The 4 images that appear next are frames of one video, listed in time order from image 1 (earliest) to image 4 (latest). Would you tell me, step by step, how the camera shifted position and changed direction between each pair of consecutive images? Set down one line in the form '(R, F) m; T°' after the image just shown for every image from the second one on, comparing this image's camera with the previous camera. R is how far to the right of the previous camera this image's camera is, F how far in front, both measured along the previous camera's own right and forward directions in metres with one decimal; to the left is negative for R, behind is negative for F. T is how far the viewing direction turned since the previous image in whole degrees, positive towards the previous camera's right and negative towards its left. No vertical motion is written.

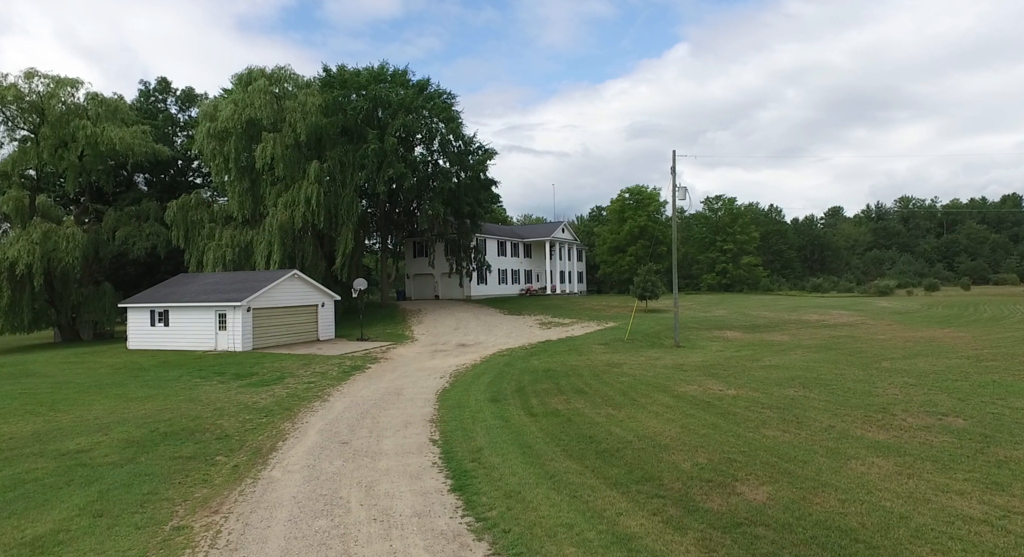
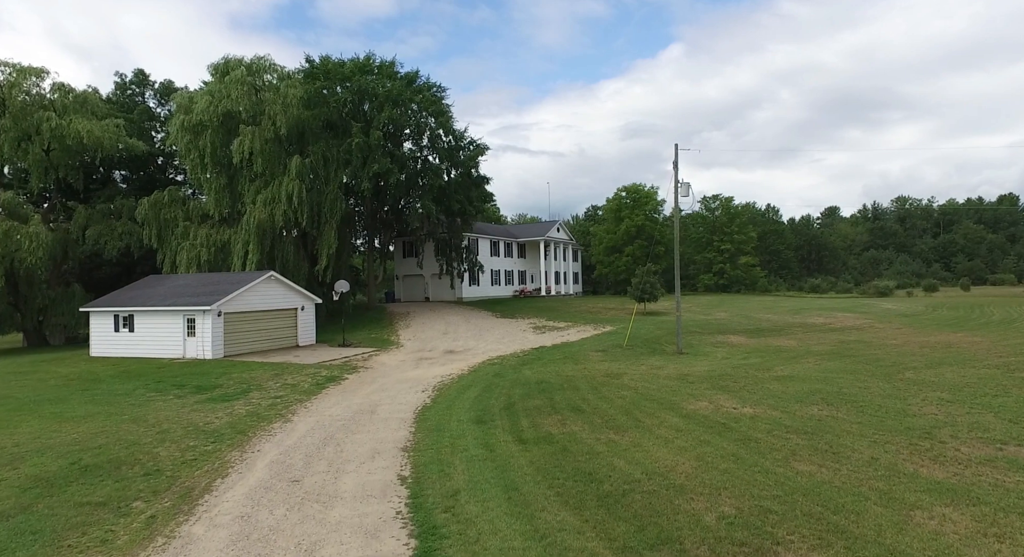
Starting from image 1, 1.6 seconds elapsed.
(+0.1, +1.4) m; 0°
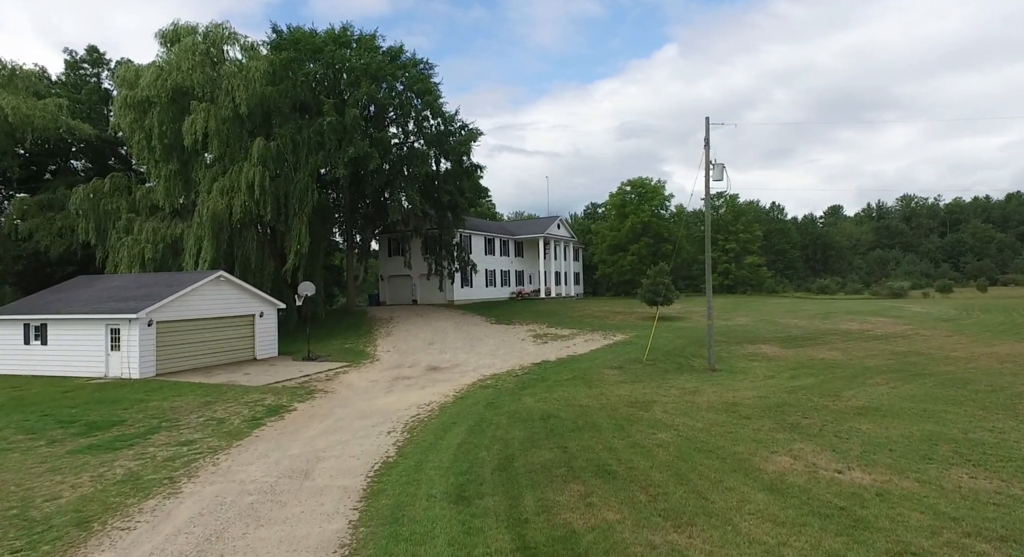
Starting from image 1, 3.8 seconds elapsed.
(0.0, +3.6) m; 0°
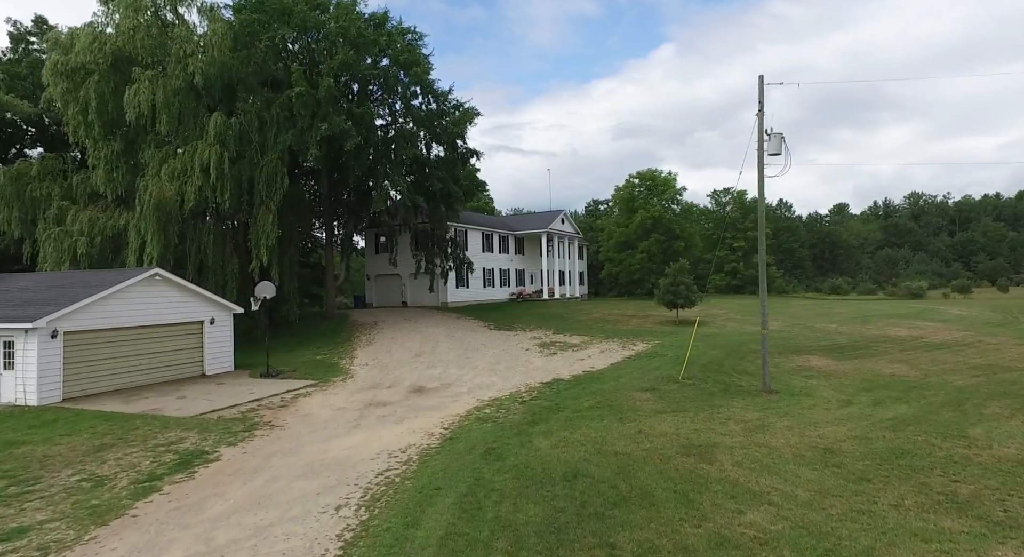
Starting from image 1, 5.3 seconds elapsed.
(-0.2, +3.5) m; 0°
